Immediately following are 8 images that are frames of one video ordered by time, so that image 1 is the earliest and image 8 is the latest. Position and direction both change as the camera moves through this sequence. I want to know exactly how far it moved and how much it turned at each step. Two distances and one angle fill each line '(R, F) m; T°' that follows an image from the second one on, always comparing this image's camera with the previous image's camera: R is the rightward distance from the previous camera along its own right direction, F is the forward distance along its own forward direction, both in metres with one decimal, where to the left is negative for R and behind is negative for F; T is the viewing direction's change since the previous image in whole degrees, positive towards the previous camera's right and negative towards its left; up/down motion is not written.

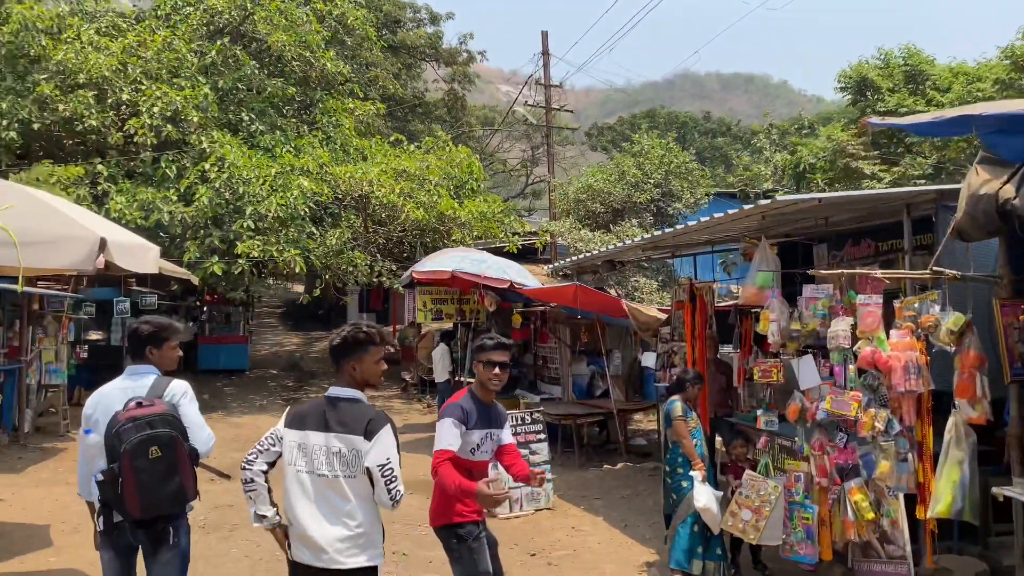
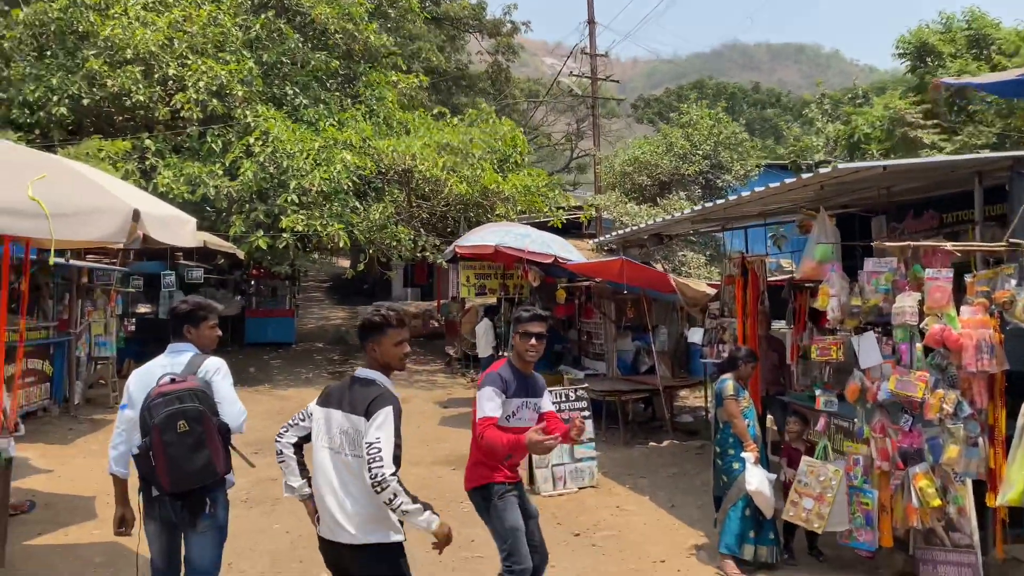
(0.0, +0.2) m; -3°
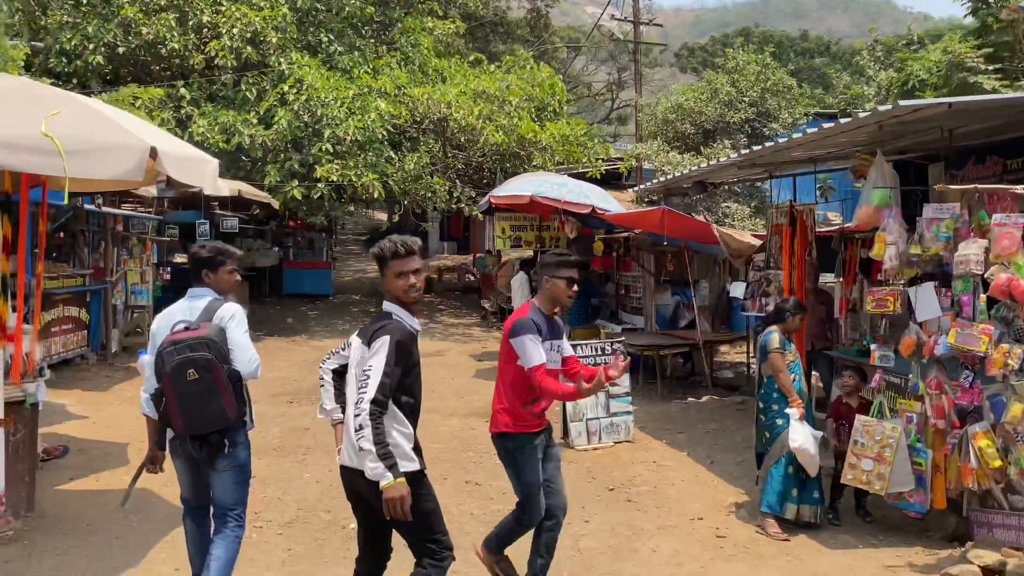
(0.0, +0.2) m; -3°
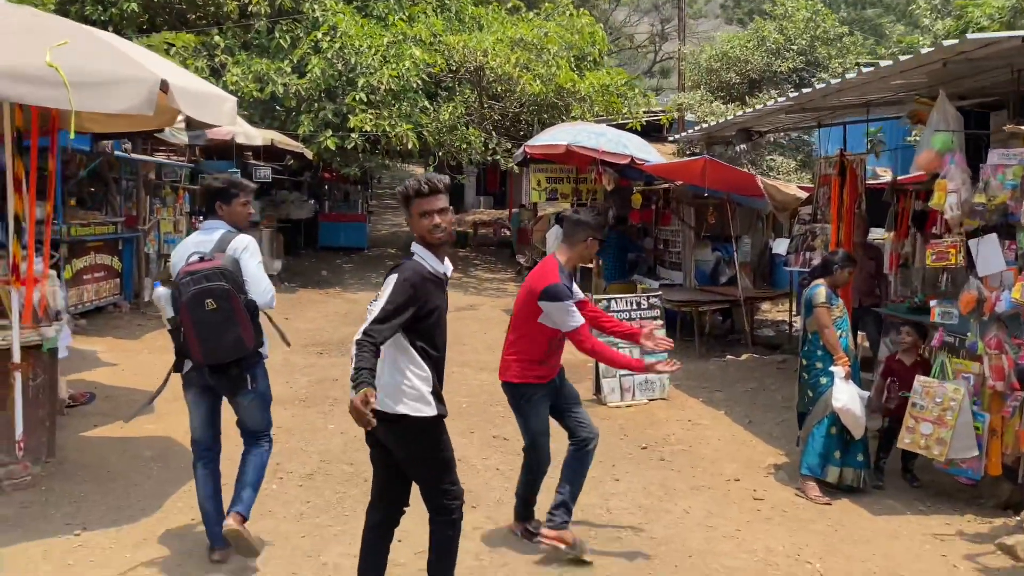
(0.0, +0.3) m; -3°
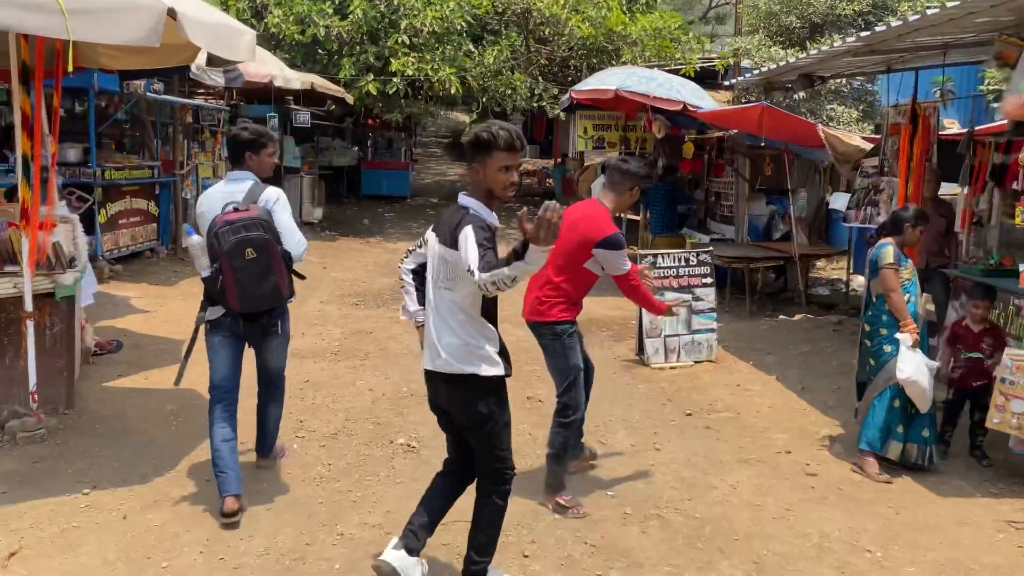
(0.0, +0.4) m; -3°
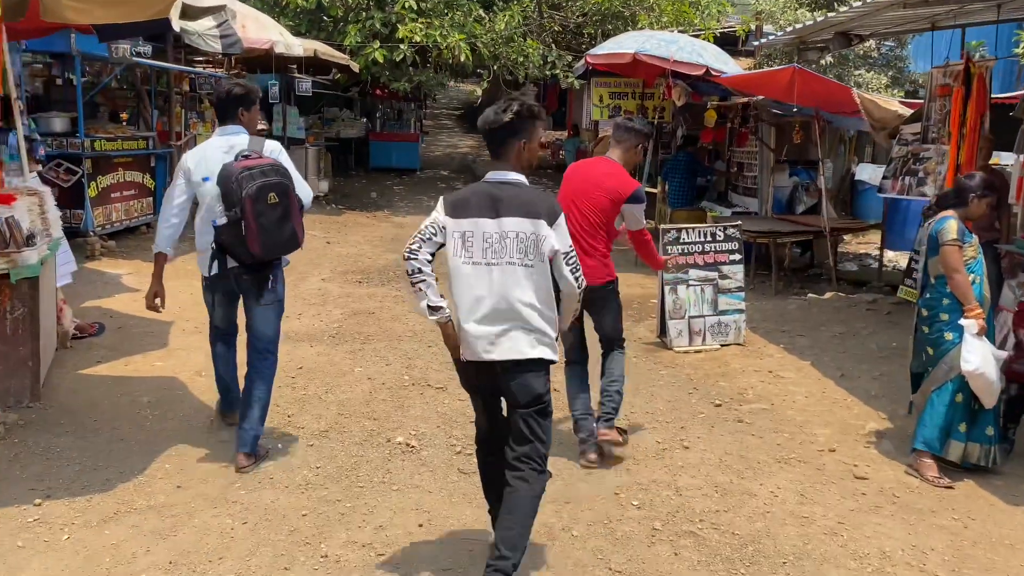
(0.0, +0.5) m; -1°
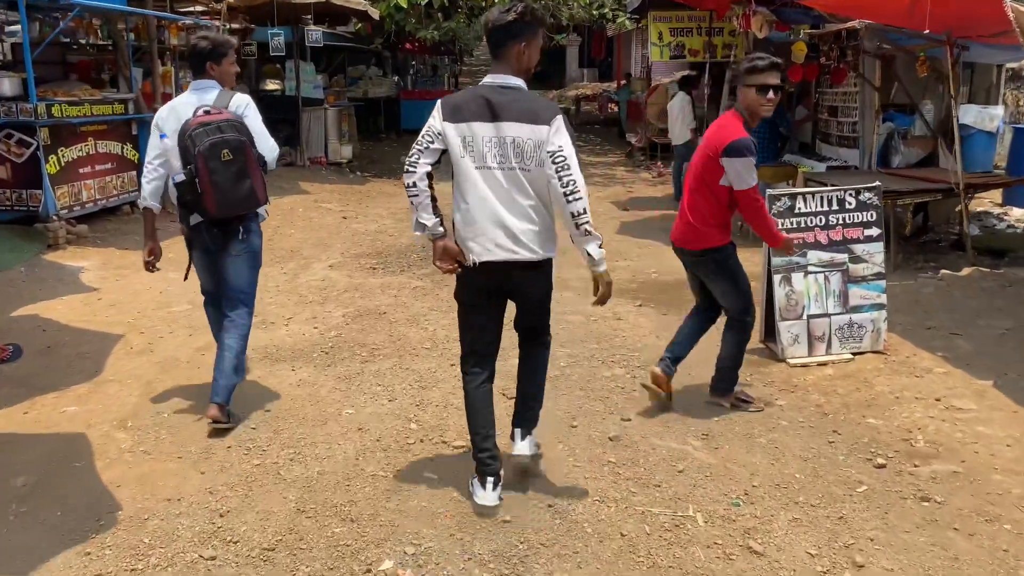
(0.0, +1.7) m; -3°
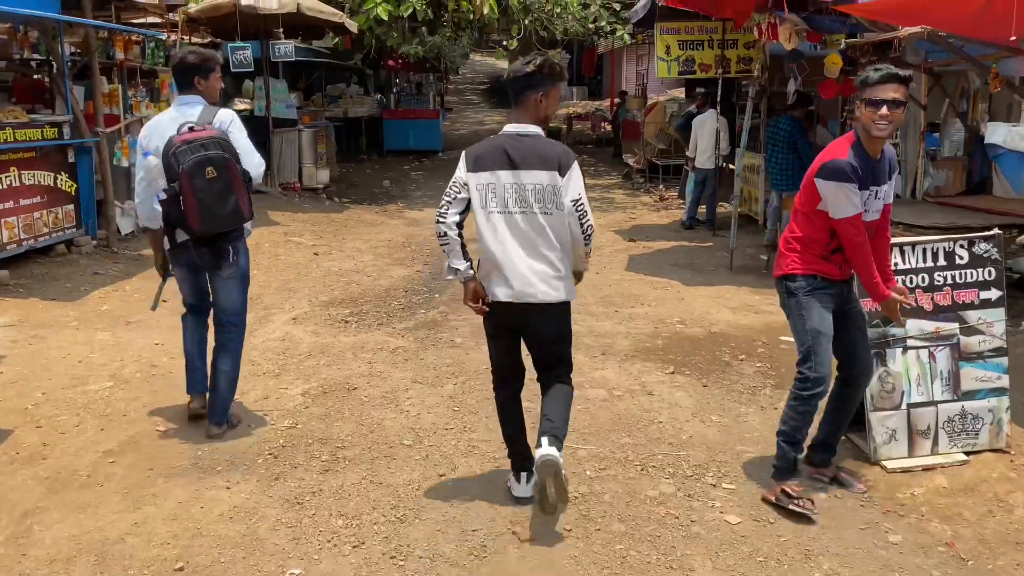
(-0.1, +1.1) m; +1°
